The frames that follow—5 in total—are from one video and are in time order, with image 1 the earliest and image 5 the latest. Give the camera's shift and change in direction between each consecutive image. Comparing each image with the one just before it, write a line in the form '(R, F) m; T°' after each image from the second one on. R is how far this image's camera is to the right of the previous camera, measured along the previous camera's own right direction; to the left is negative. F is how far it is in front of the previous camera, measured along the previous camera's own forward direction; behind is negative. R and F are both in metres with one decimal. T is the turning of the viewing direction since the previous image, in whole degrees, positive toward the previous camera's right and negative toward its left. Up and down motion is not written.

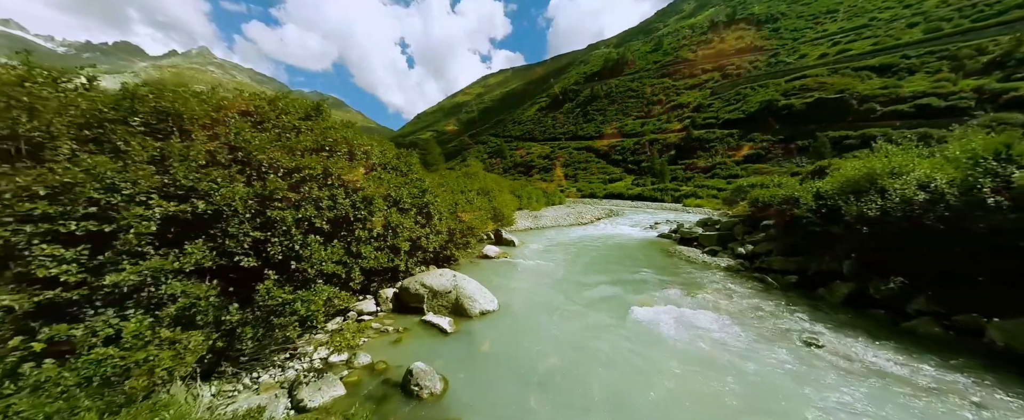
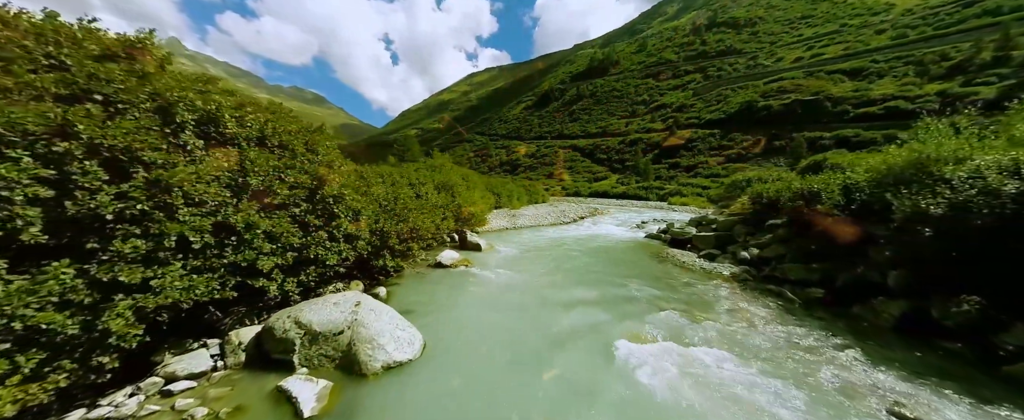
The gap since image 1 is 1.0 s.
(+1.6, +4.1) m; +2°
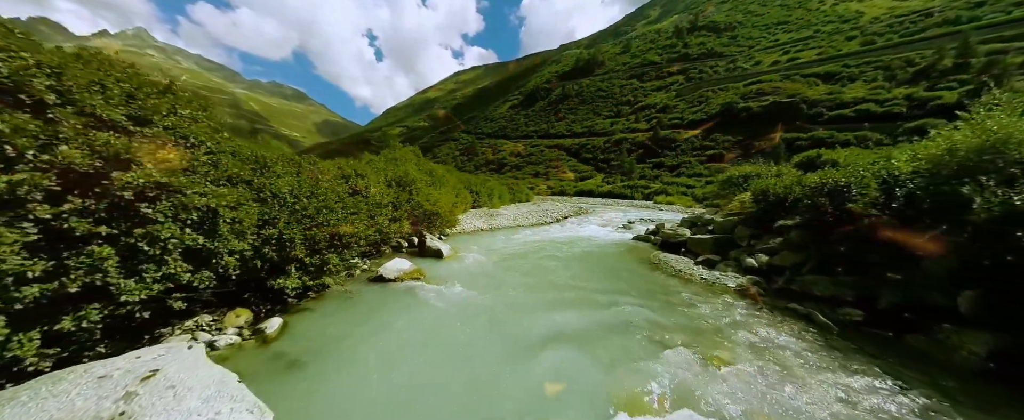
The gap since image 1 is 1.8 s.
(+1.2, +3.5) m; +3°
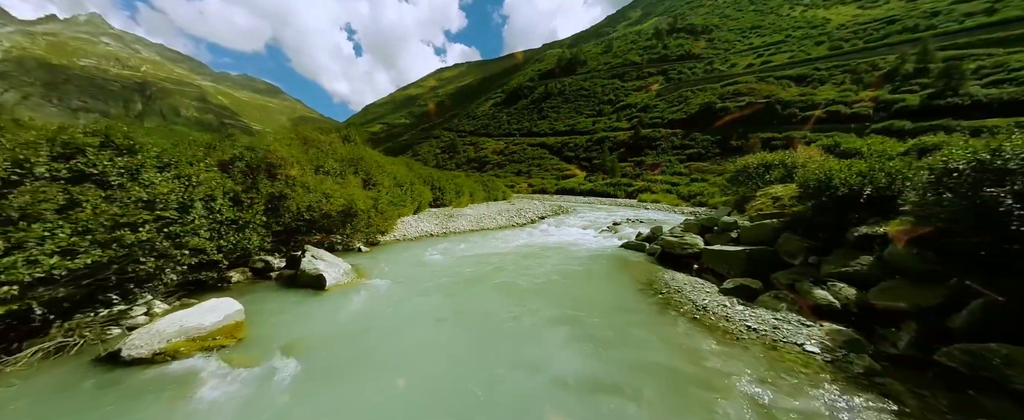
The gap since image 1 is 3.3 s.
(+2.2, +6.9) m; +3°
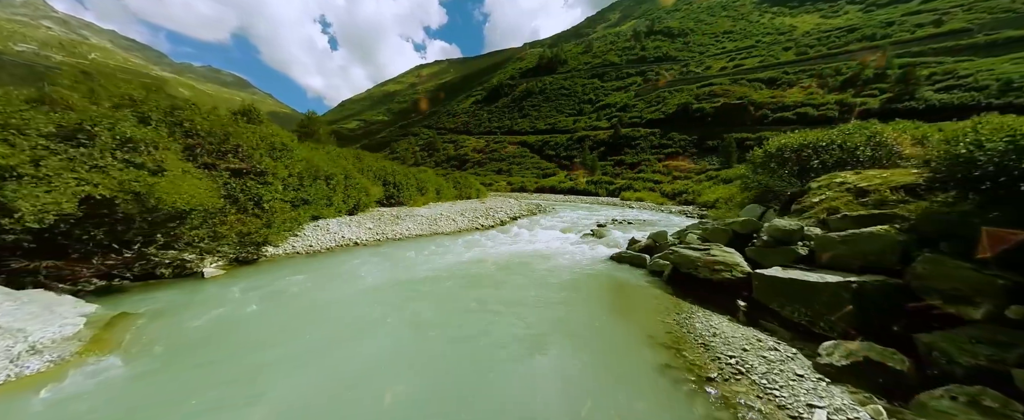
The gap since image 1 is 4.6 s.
(+1.7, +6.4) m; +3°
